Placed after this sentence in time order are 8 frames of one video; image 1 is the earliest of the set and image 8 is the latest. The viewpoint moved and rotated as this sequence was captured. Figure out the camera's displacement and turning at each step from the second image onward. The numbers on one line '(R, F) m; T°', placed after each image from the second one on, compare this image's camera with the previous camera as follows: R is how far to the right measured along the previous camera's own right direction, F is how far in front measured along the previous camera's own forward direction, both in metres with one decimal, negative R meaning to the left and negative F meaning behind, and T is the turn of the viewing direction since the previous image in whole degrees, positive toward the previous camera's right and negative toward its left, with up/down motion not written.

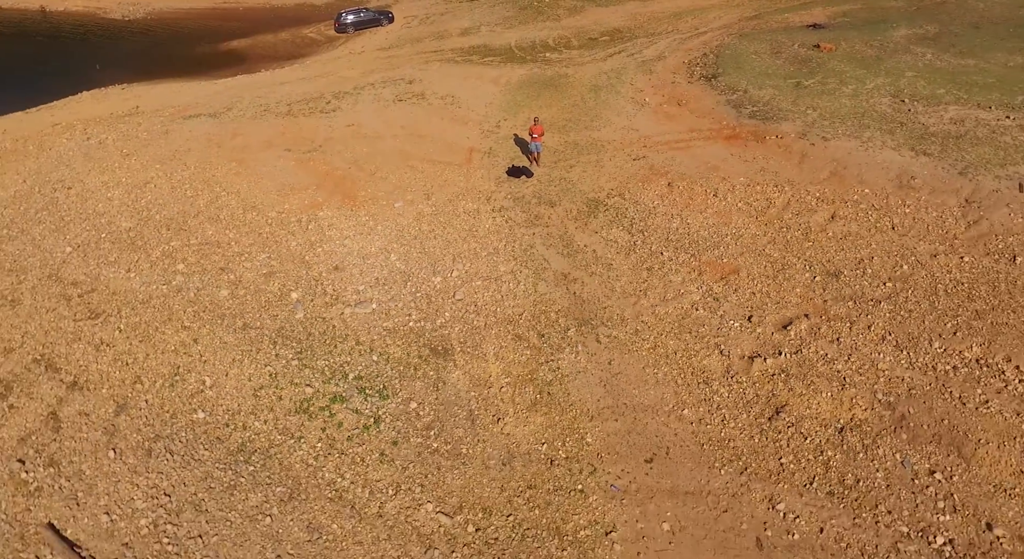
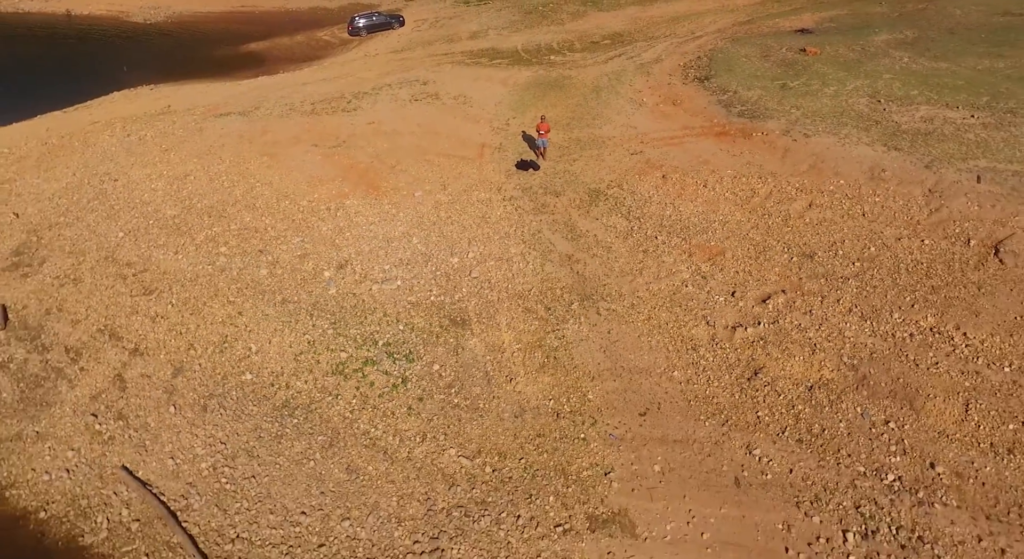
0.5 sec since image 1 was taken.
(-0.2, -2.2) m; 0°
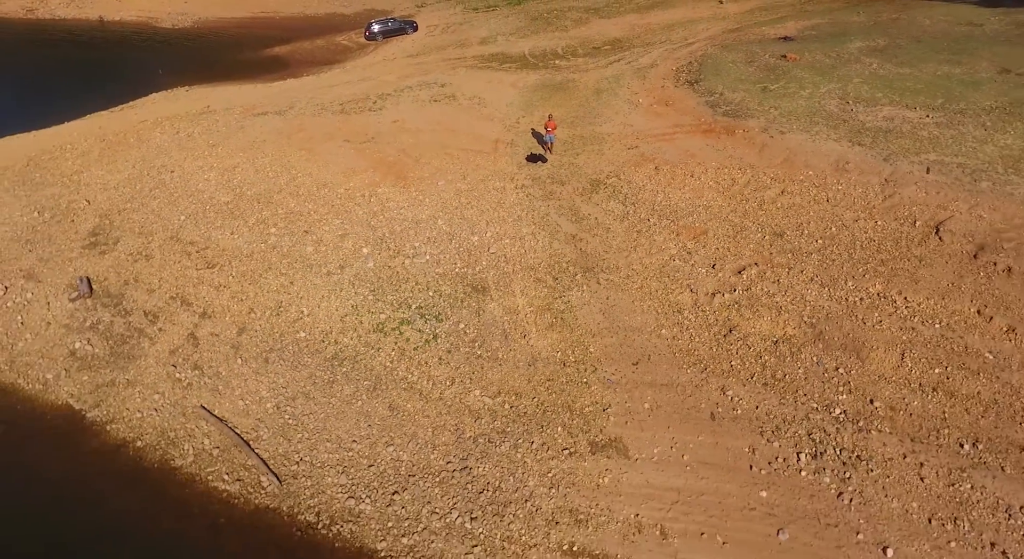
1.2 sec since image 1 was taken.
(-0.4, -3.4) m; 0°
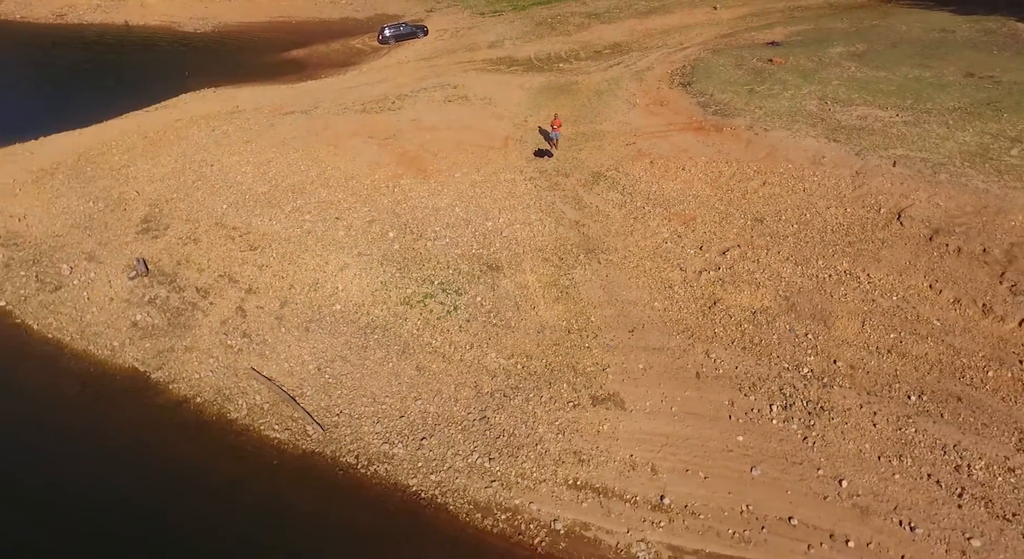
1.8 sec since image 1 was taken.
(-0.3, -2.9) m; 0°
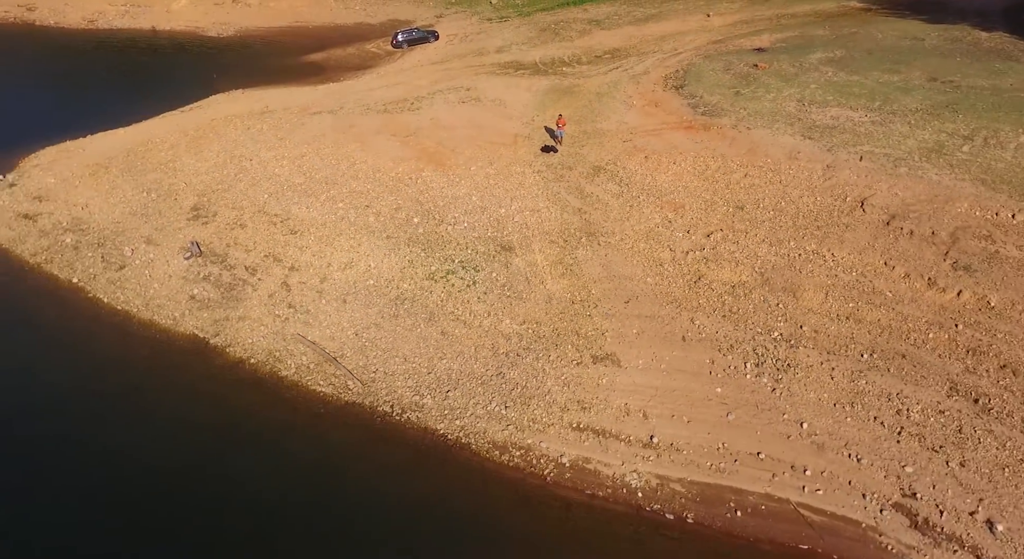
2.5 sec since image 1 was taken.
(-0.4, -3.6) m; 0°
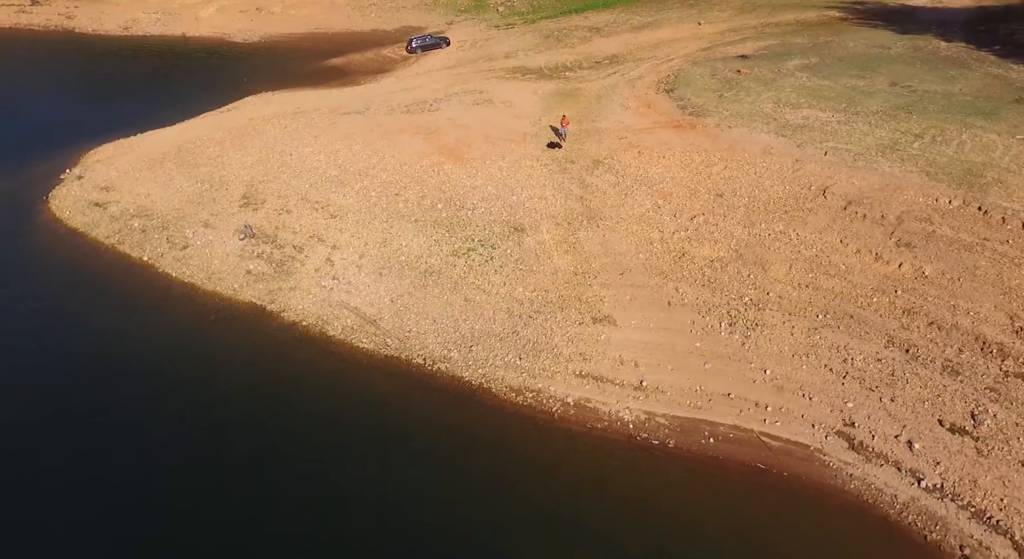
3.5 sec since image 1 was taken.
(-0.6, -4.8) m; 0°
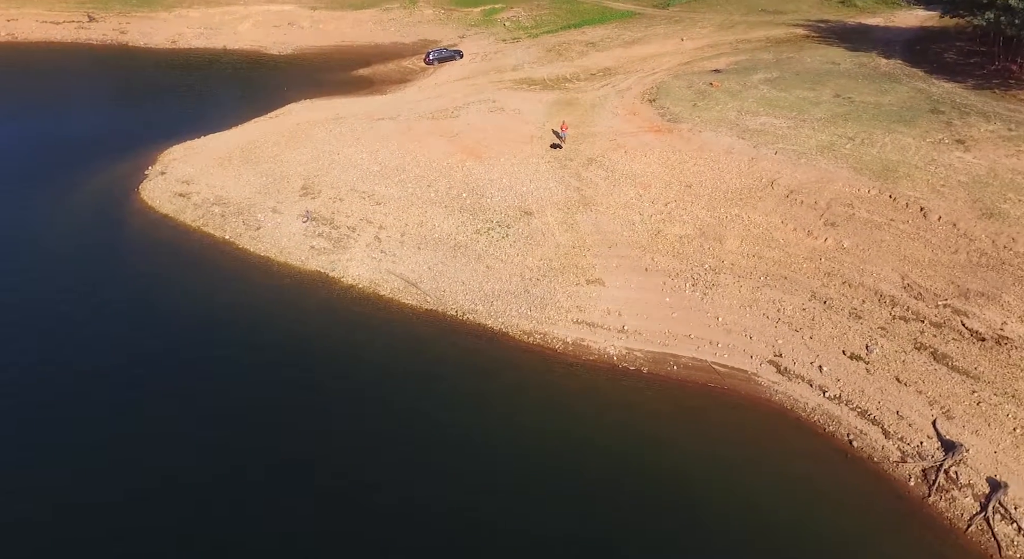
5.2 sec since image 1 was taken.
(-0.7, -8.6) m; 0°
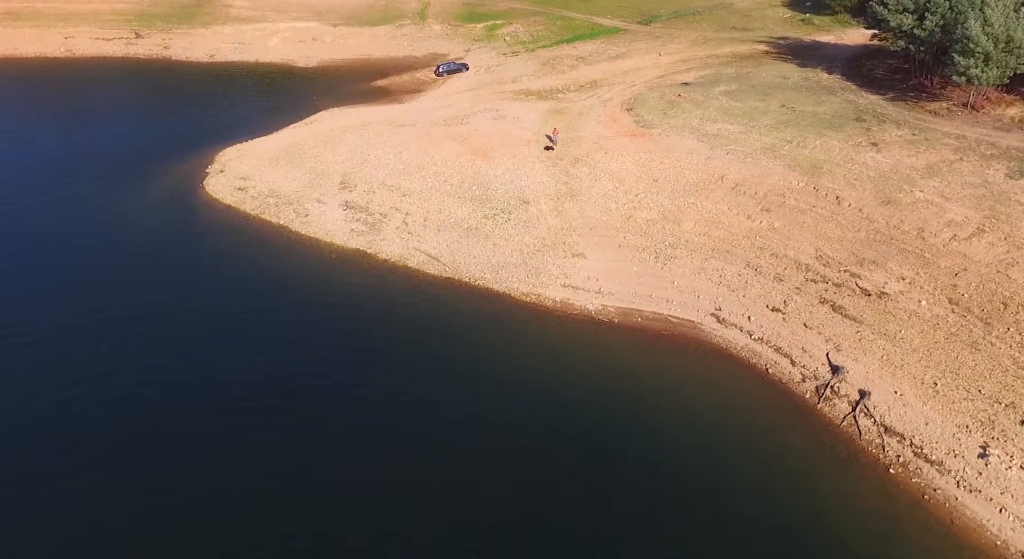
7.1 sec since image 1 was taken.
(-0.2, -10.2) m; 0°
